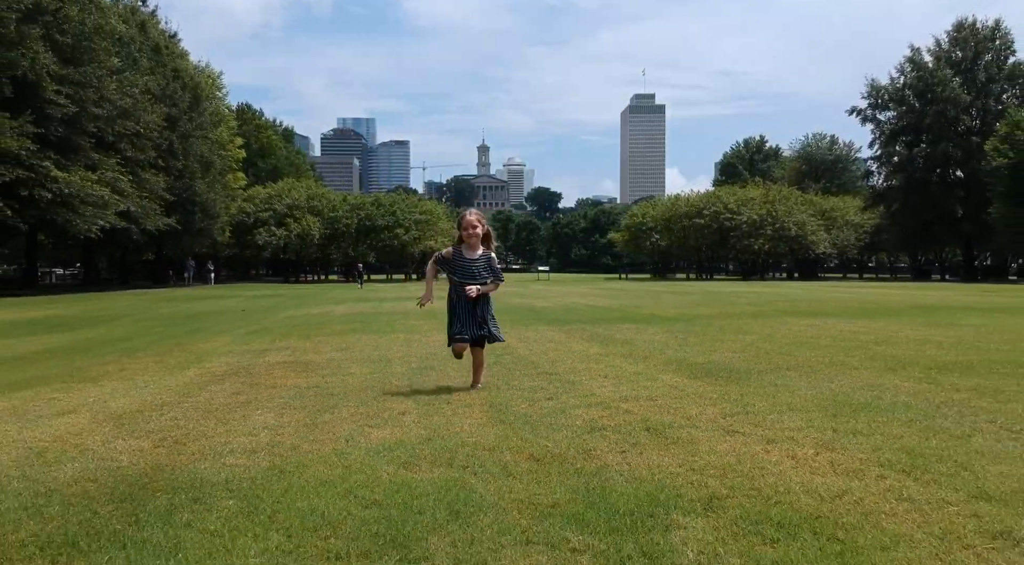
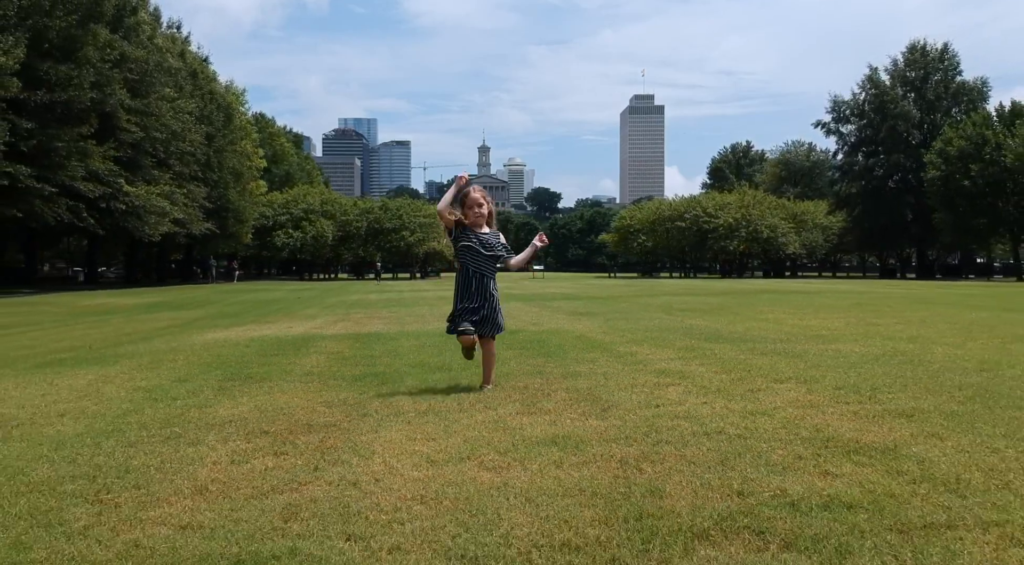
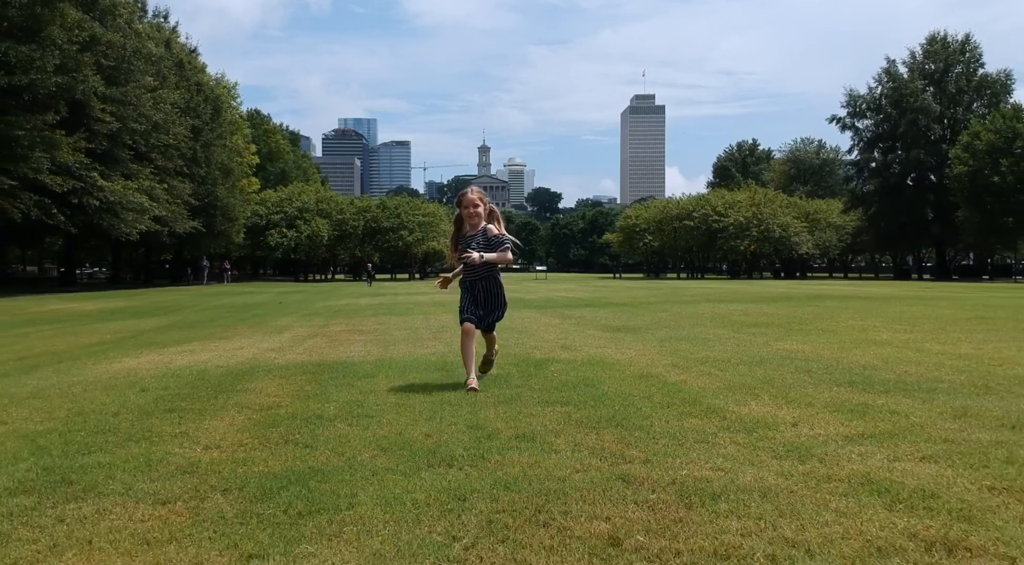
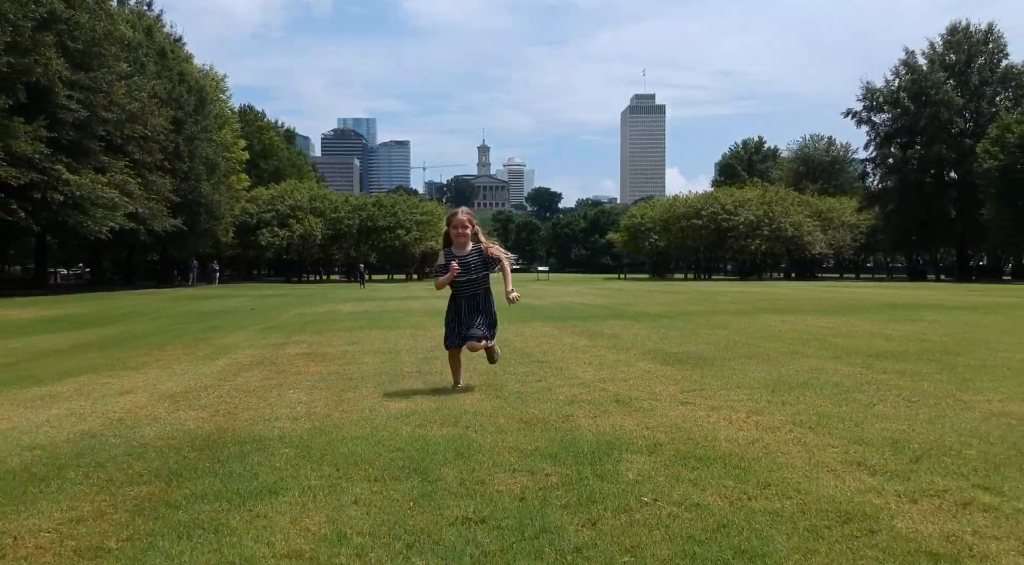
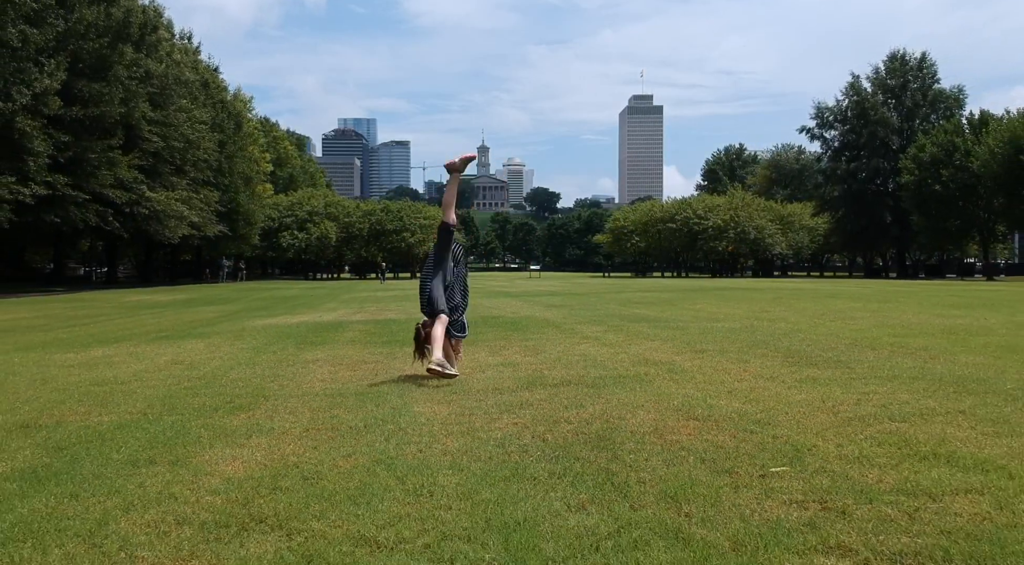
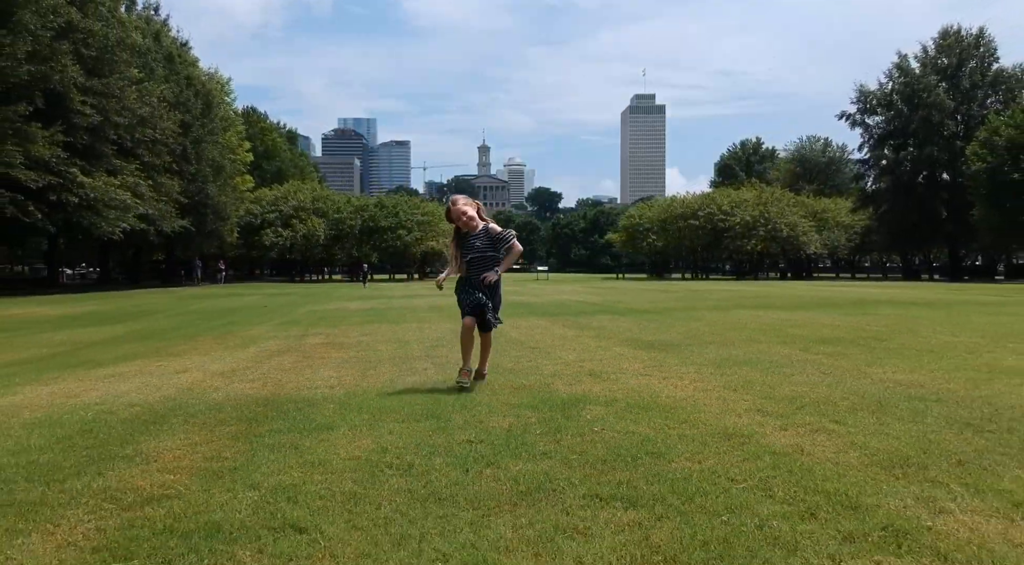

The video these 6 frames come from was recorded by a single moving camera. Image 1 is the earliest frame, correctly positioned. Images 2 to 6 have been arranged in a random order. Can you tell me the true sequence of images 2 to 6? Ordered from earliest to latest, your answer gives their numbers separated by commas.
4, 6, 3, 2, 5
